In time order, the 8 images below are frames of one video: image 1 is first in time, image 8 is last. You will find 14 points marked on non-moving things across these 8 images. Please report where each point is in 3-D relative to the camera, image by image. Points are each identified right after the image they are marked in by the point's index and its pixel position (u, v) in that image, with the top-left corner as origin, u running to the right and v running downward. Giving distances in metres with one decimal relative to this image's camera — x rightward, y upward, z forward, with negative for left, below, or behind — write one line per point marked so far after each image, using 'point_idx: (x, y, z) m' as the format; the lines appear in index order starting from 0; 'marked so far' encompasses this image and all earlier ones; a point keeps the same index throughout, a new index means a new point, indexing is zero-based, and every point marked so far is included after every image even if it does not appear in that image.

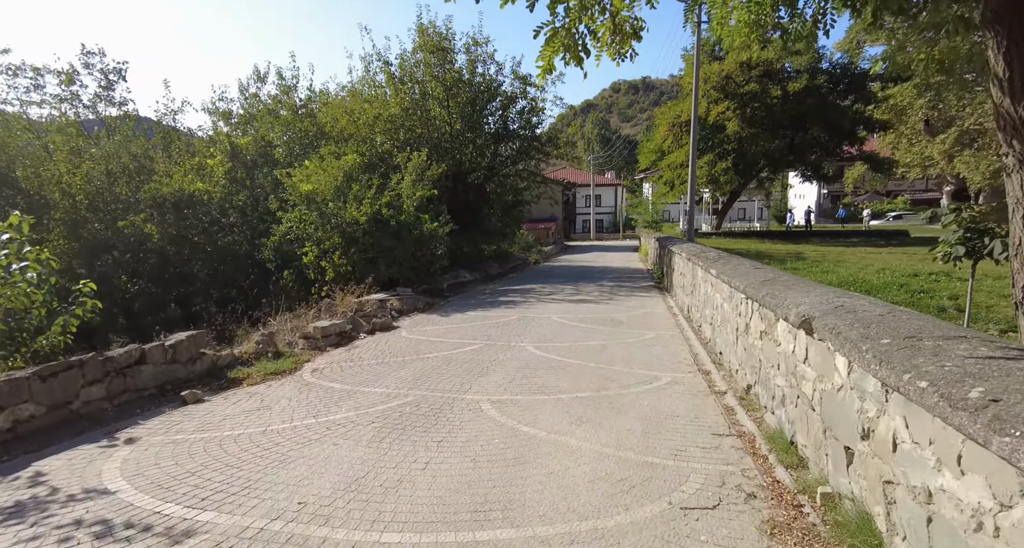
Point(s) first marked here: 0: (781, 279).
0: (+2.4, -0.1, +5.0) m
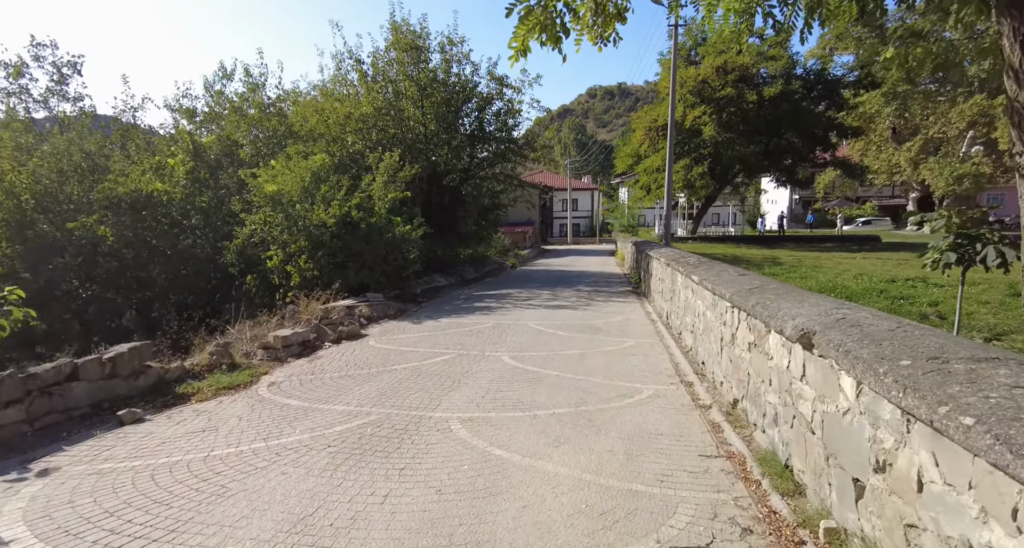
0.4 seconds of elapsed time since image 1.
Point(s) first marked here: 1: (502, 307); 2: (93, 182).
0: (+2.2, -0.1, +4.7) m
1: (-0.3, -0.8, +12.6) m
2: (-10.2, +2.2, +13.3) m
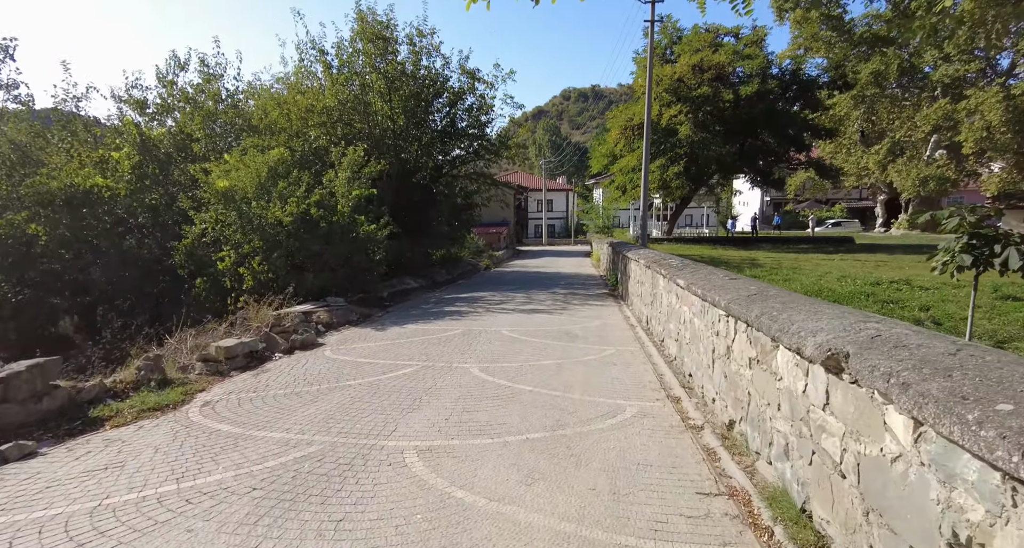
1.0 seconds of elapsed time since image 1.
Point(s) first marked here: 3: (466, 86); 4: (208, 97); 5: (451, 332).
0: (+1.9, -0.2, +4.1) m
1: (-0.9, -0.8, +11.9) m
2: (-10.8, +2.2, +12.1) m
3: (-1.6, +6.5, +18.8) m
4: (-9.1, +5.3, +16.5) m
5: (-1.1, -1.0, +9.5) m
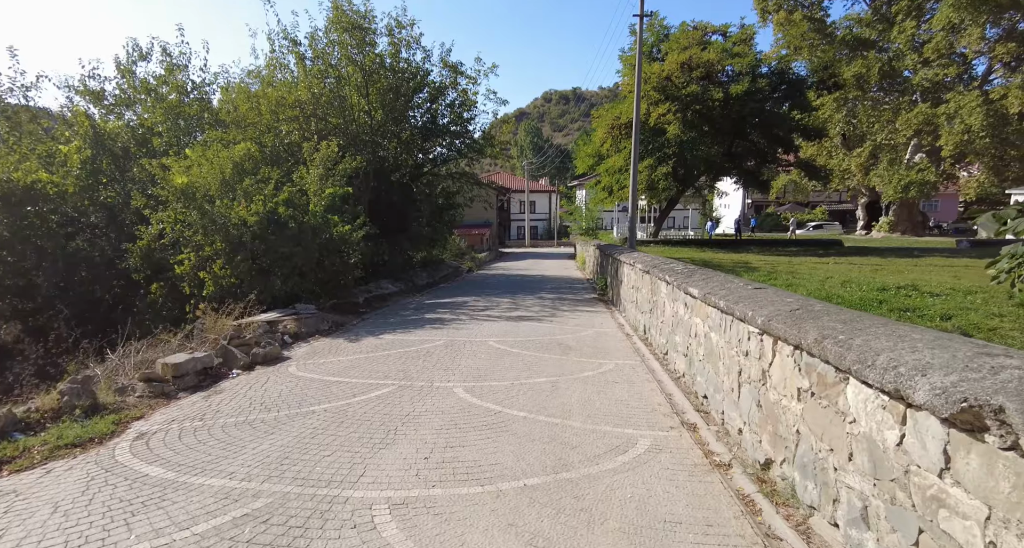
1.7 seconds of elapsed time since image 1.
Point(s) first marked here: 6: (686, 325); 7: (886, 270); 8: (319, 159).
0: (+1.9, -0.2, +3.4) m
1: (-1.2, -0.9, +11.0) m
2: (-11.1, +2.1, +11.0) m
3: (-2.1, +6.4, +18.0) m
4: (-9.6, +5.2, +15.4) m
5: (-1.3, -1.1, +8.7) m
6: (+2.0, -0.6, +6.1) m
7: (+9.0, +0.1, +13.3) m
8: (-4.6, +2.8, +13.1) m
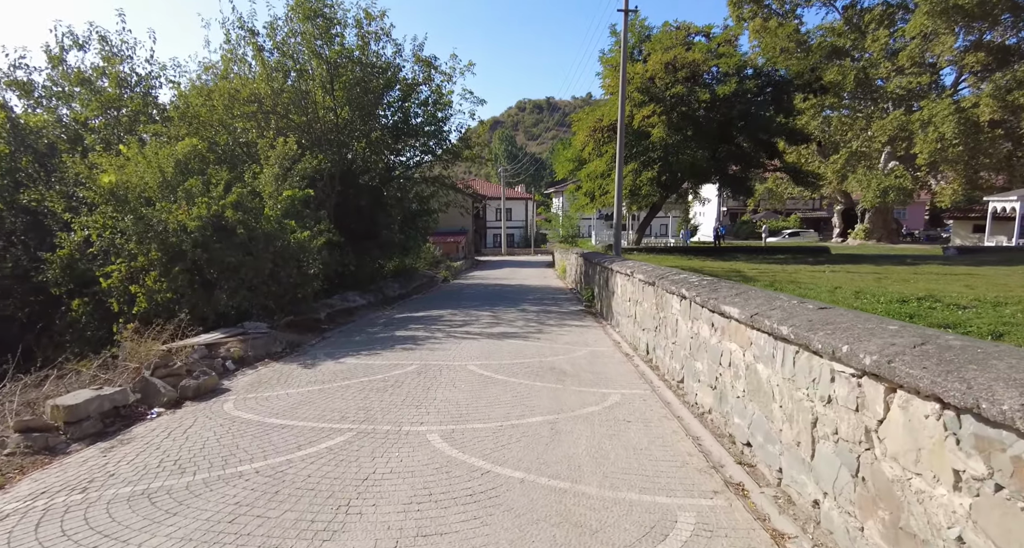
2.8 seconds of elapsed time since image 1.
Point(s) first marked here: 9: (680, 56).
0: (+1.9, -0.3, +2.3) m
1: (-1.5, -1.1, +9.8) m
2: (-11.4, +1.8, +9.3) m
3: (-2.8, +6.0, +16.8) m
4: (-10.1, +4.9, +13.8) m
5: (-1.5, -1.3, +7.4) m
6: (+1.8, -0.7, +5.0) m
7: (+8.6, -0.1, +12.5) m
8: (-5.1, +2.5, +11.8) m
9: (+6.1, +7.9, +19.9) m
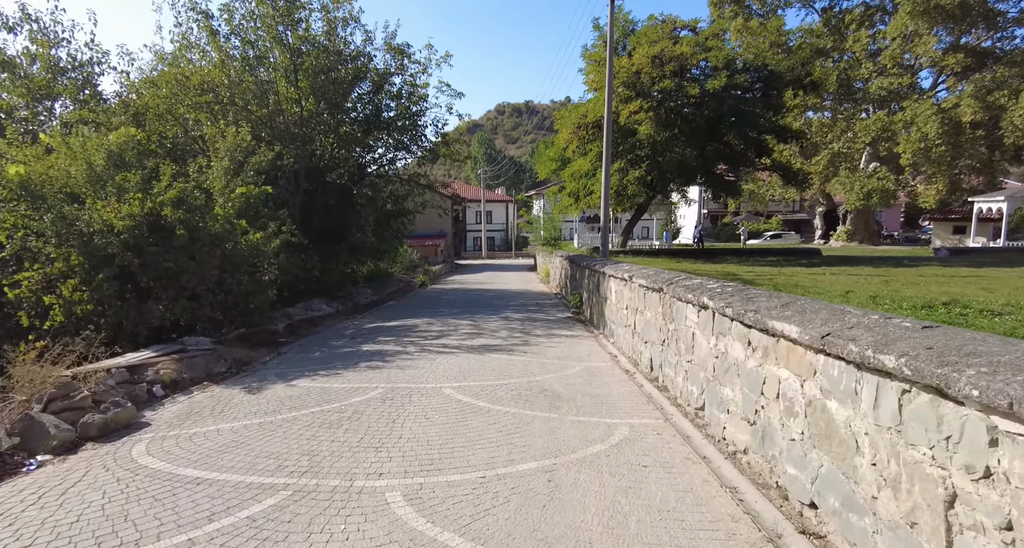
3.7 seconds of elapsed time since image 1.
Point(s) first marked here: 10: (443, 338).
0: (+1.9, -0.3, +1.2) m
1: (-1.8, -1.2, +8.6) m
2: (-11.7, +1.7, +7.8) m
3: (-3.4, +5.9, +15.6) m
4: (-10.6, +4.7, +12.4) m
5: (-1.7, -1.3, +6.2) m
6: (+1.7, -0.7, +4.0) m
7: (+8.2, -0.2, +11.7) m
8: (-5.4, +2.4, +10.5) m
9: (+5.4, +7.8, +19.1) m
10: (-1.2, -1.1, +9.7) m
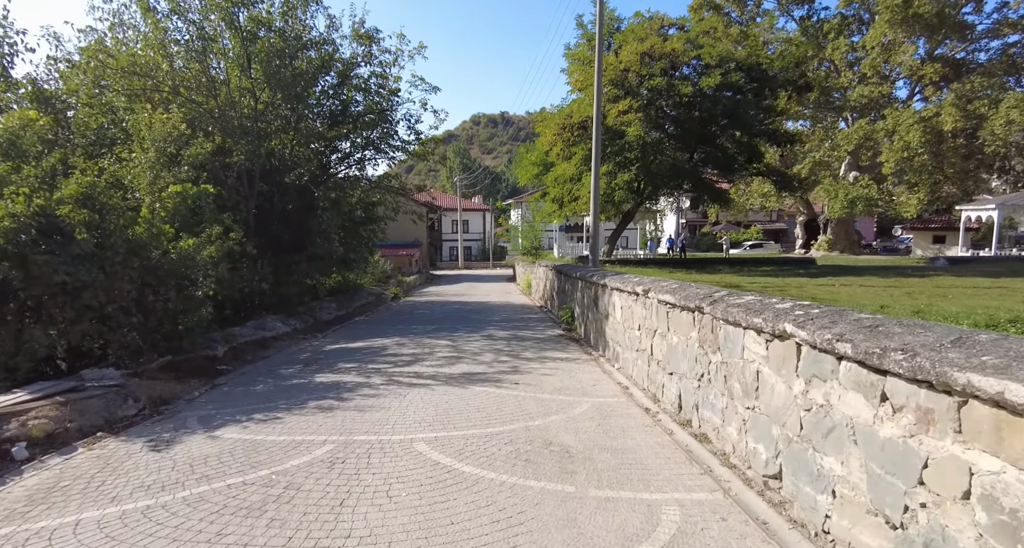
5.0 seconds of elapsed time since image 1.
0: (+2.1, -0.4, -0.2) m
1: (-1.9, -1.4, +7.0) m
2: (-11.8, +1.5, +5.8) m
3: (-3.8, +5.6, +14.1) m
4: (-10.9, +4.5, +10.5) m
5: (-1.7, -1.5, +4.6) m
6: (+1.8, -0.8, +2.5) m
7: (+7.9, -0.4, +10.5) m
8: (-5.7, +2.1, +8.8) m
9: (+4.7, +7.4, +17.9) m
10: (-1.4, -1.3, +8.1) m
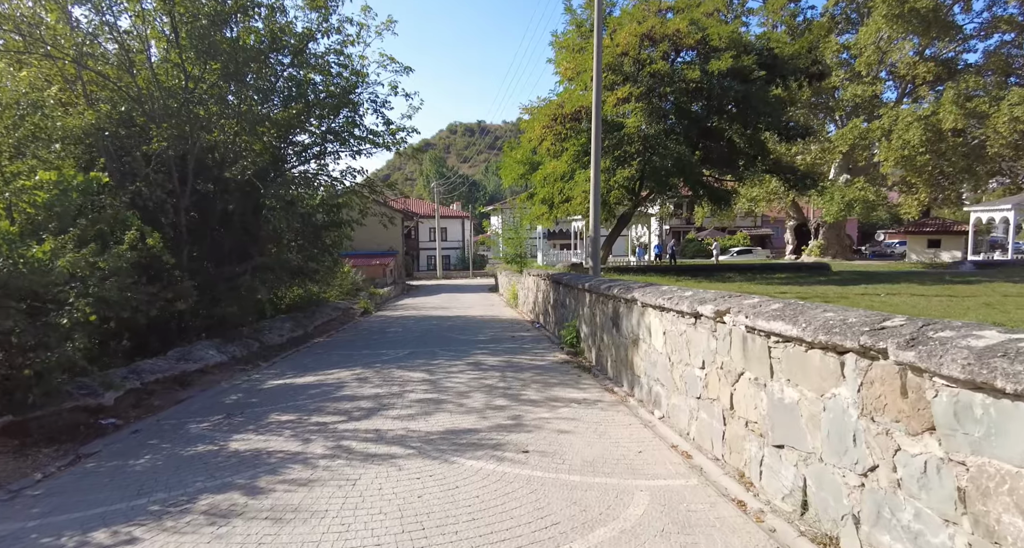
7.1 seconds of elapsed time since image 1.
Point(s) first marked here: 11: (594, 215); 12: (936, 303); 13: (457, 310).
0: (+2.4, -0.4, -2.3) m
1: (-1.9, -1.6, +4.6) m
2: (-11.8, +1.2, +3.1) m
3: (-4.1, +5.3, +11.8) m
4: (-11.1, +4.2, +7.9) m
5: (-1.6, -1.6, +2.3) m
6: (+2.0, -0.9, +0.4) m
7: (+7.8, -0.5, +8.6) m
8: (-5.7, +1.9, +6.4) m
9: (+4.2, +7.2, +16.0) m
10: (-1.4, -1.5, +5.8) m
11: (+2.0, +1.6, +14.2) m
12: (+6.8, -0.5, +9.0) m
13: (-1.9, -1.3, +19.2) m
